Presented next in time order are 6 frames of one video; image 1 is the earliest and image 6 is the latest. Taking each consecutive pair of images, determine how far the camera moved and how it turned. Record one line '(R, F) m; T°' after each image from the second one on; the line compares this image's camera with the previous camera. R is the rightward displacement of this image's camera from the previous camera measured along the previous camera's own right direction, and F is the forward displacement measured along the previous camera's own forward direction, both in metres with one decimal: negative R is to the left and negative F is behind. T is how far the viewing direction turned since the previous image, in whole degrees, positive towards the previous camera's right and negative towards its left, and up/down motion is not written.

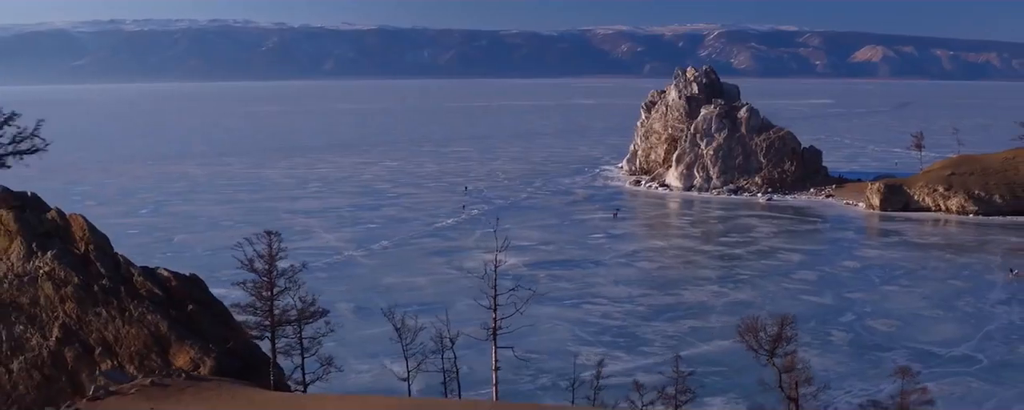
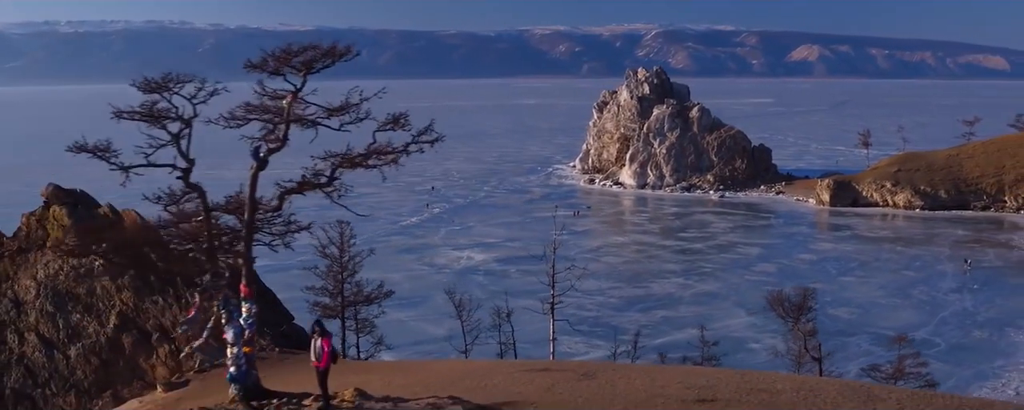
(-0.7, -0.7) m; +3°
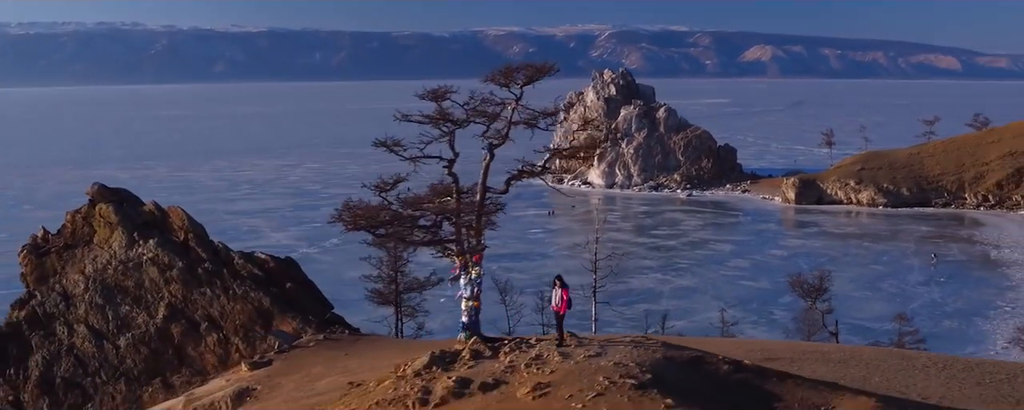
(-0.6, -0.6) m; +2°
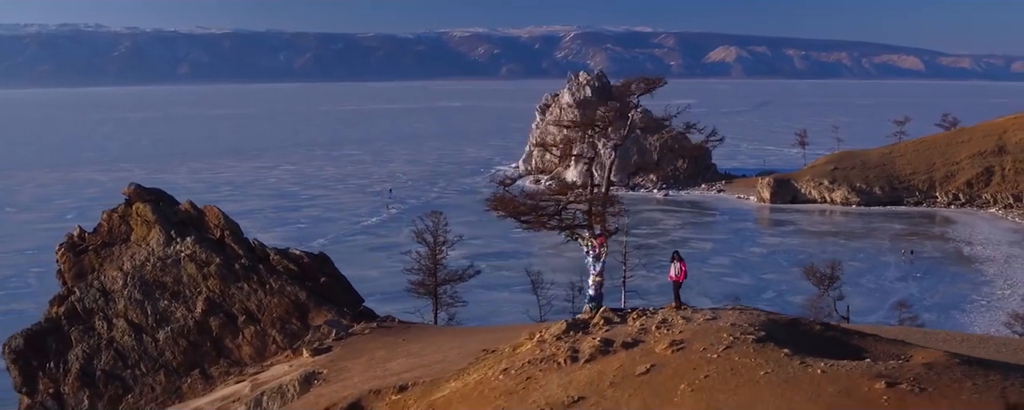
(-0.5, -0.5) m; +2°
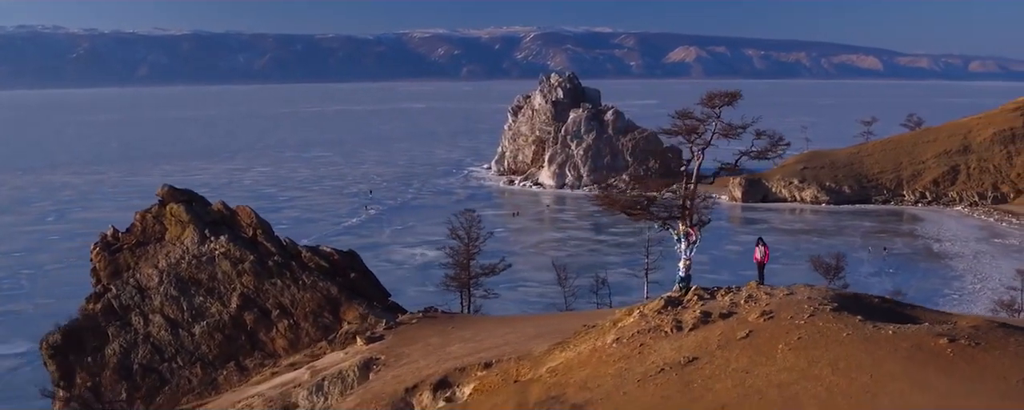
(-0.6, -0.6) m; +2°
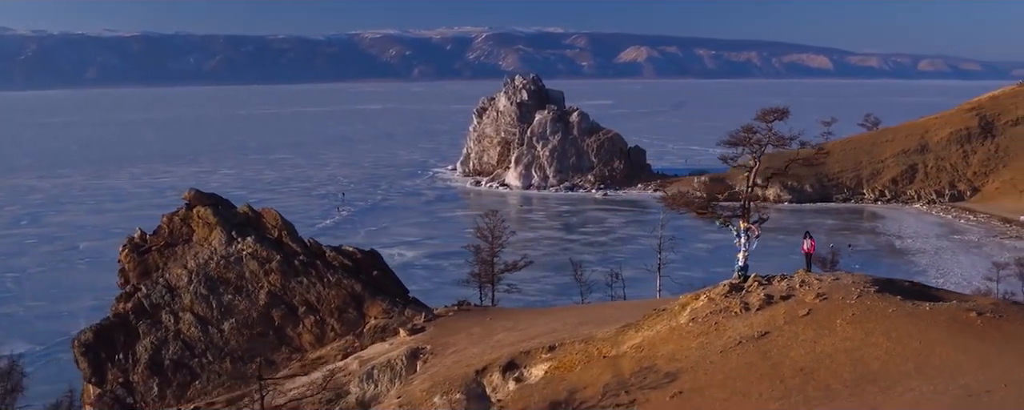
(-0.6, -0.6) m; +2°
